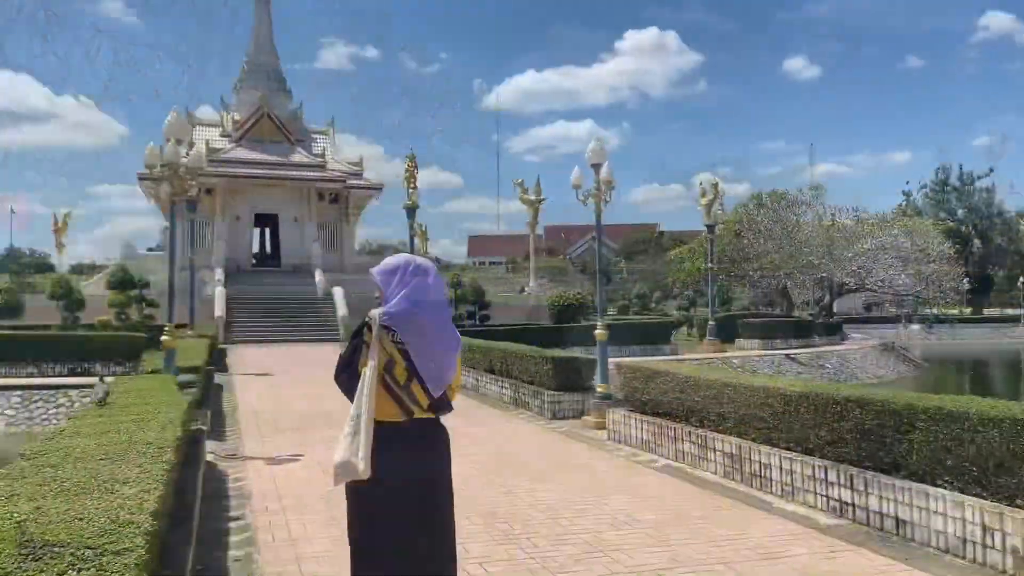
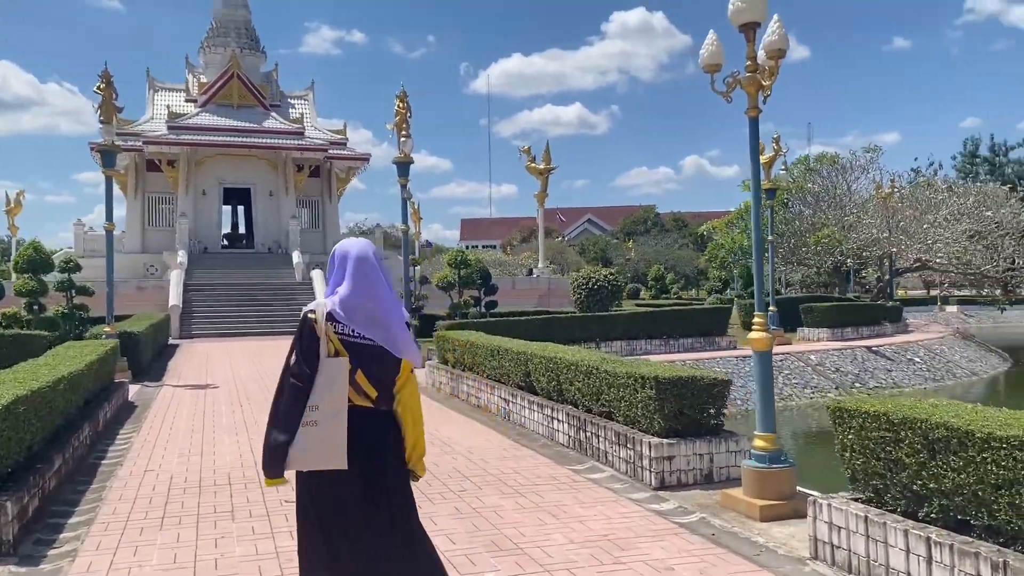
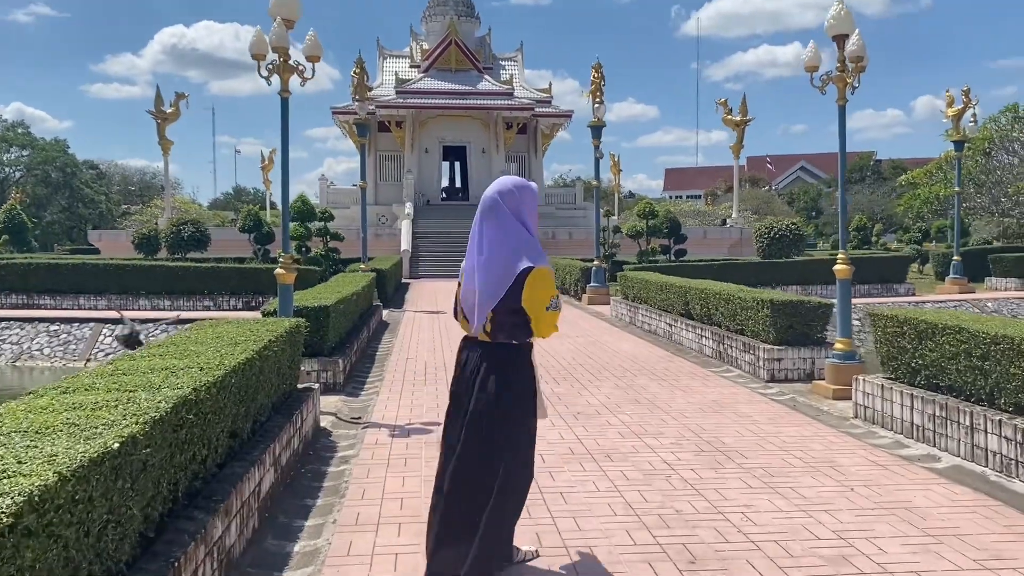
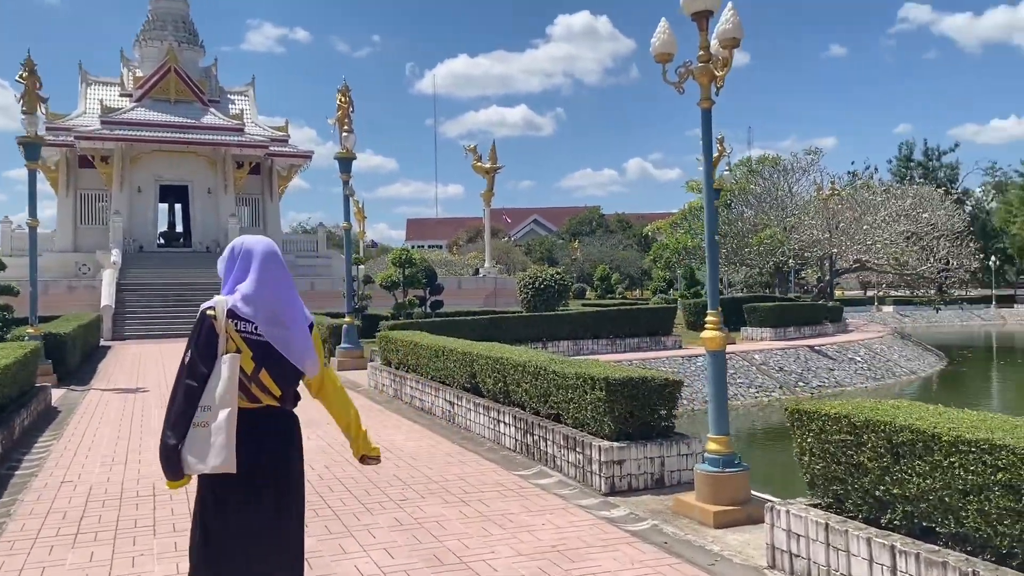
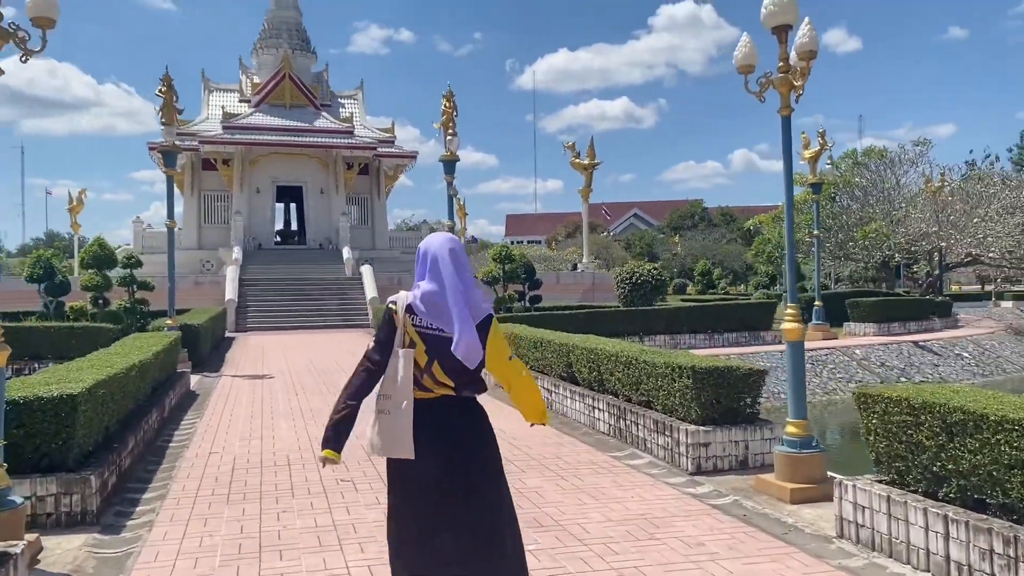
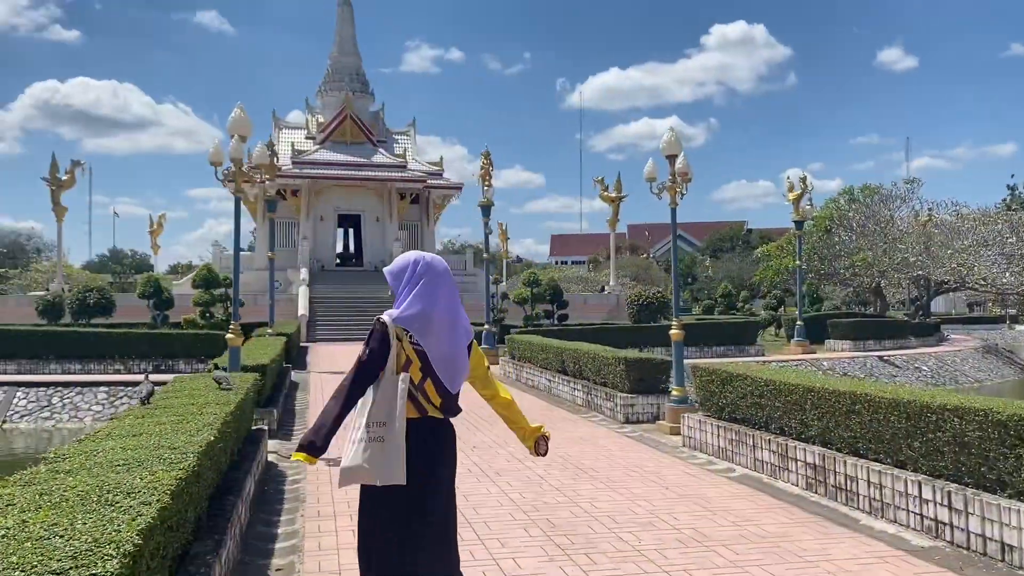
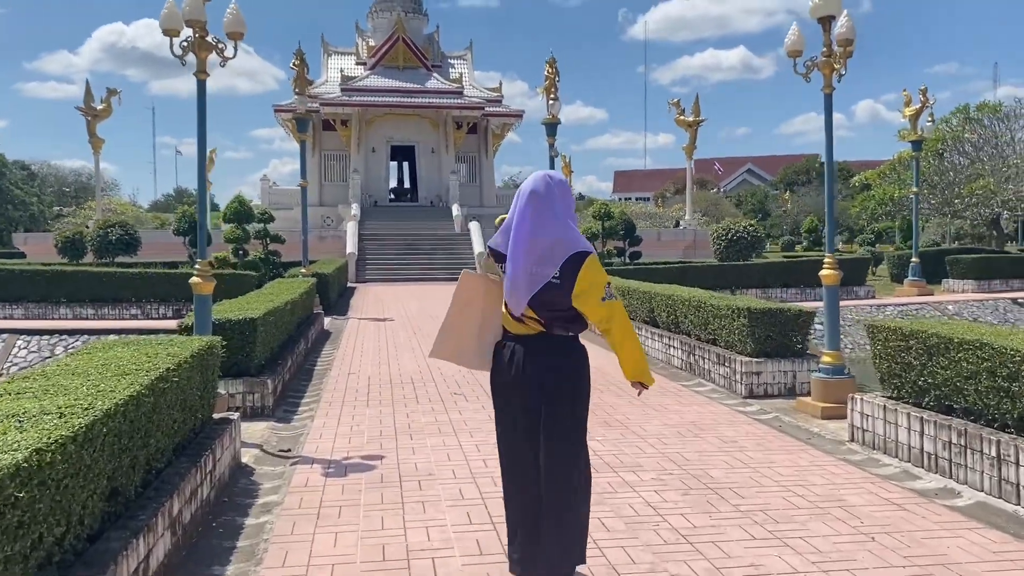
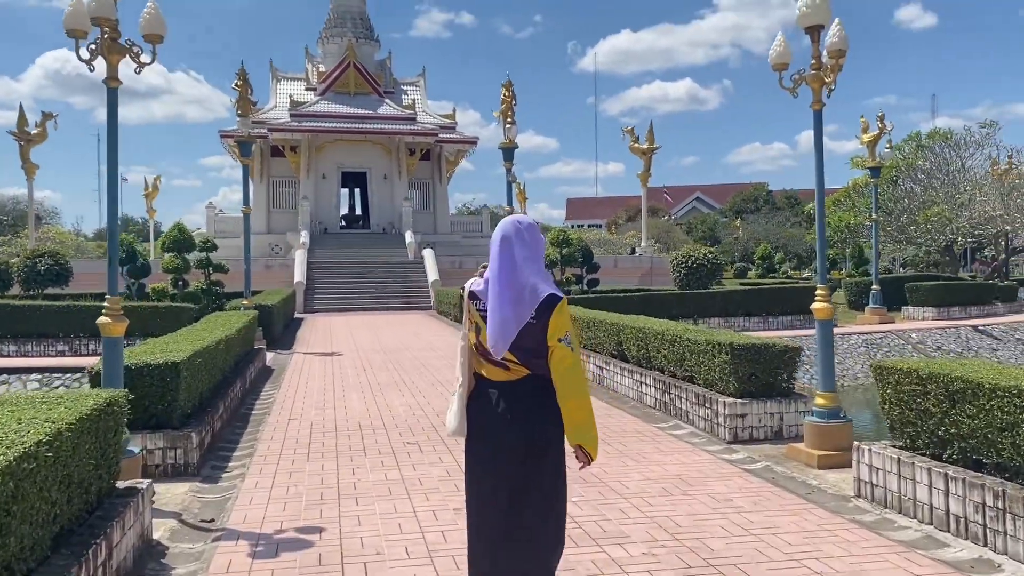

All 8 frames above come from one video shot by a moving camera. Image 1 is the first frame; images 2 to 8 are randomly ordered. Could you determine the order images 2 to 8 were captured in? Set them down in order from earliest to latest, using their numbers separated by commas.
6, 3, 7, 8, 5, 2, 4
